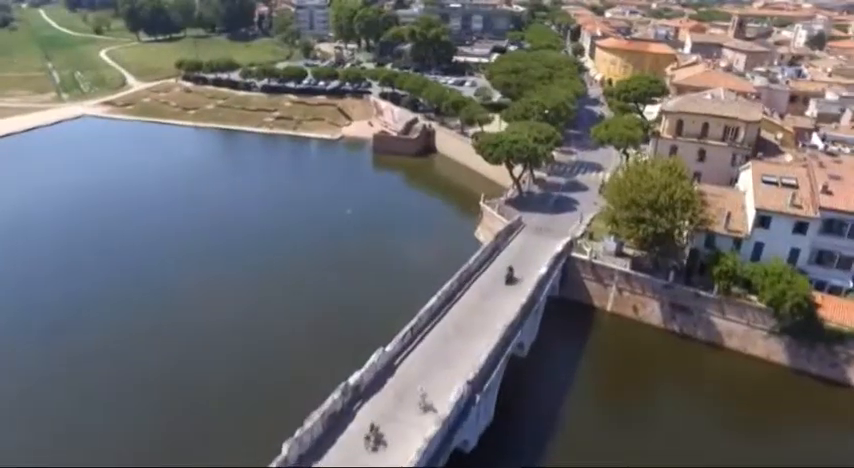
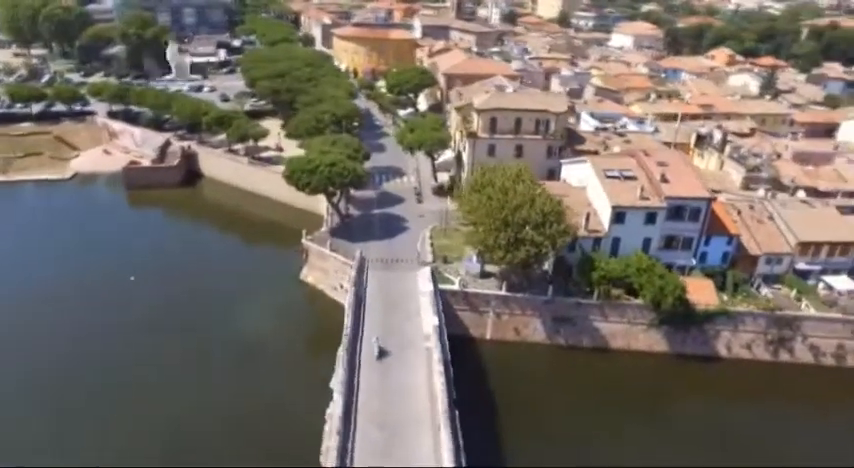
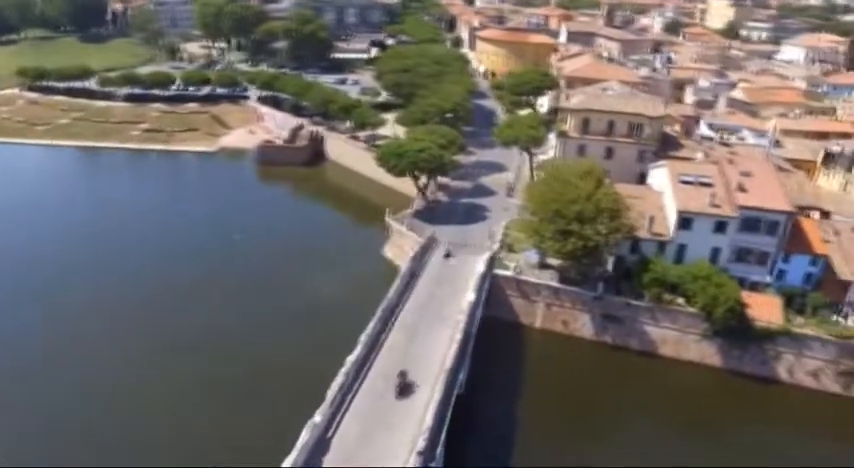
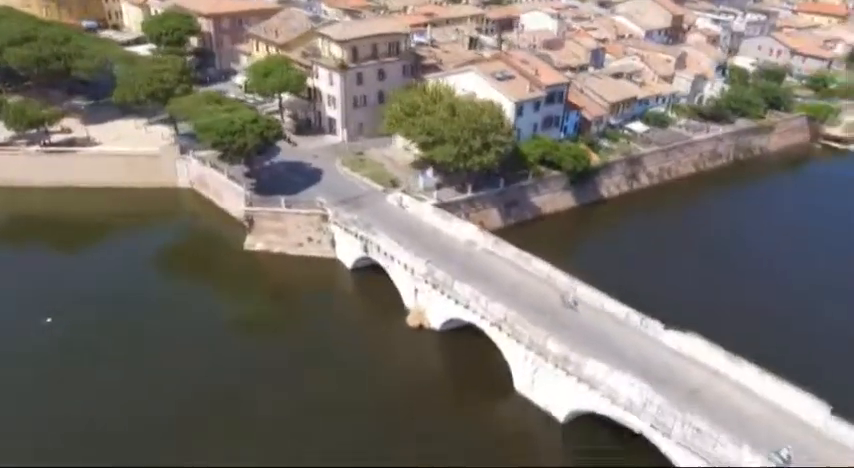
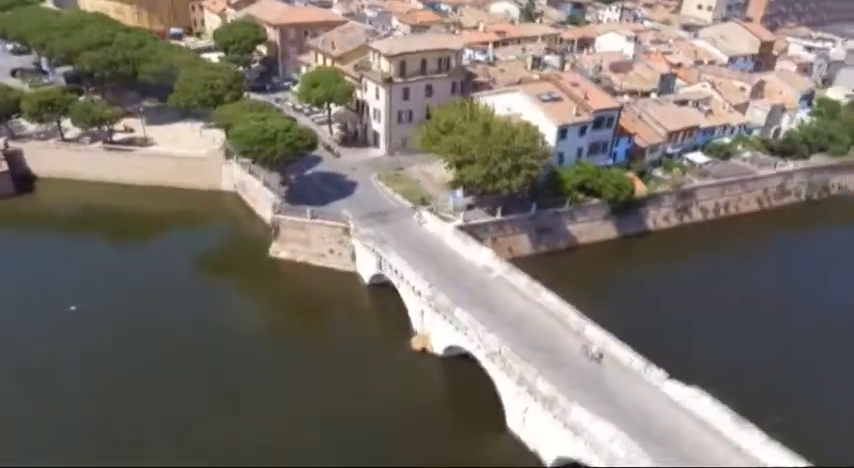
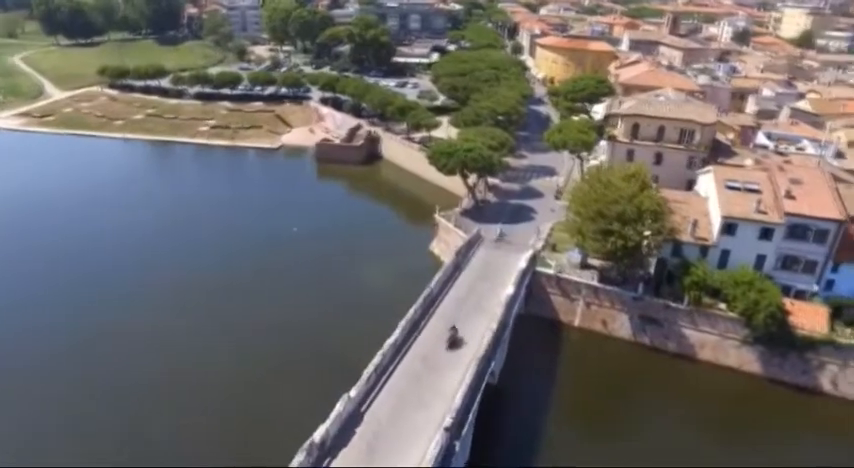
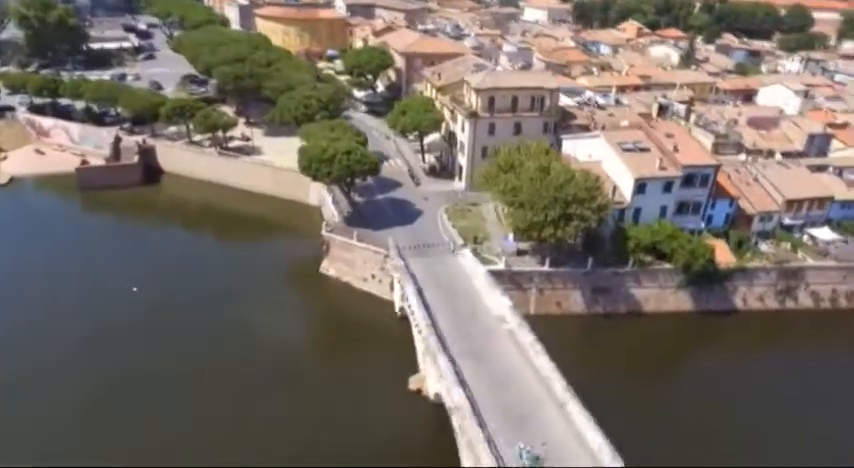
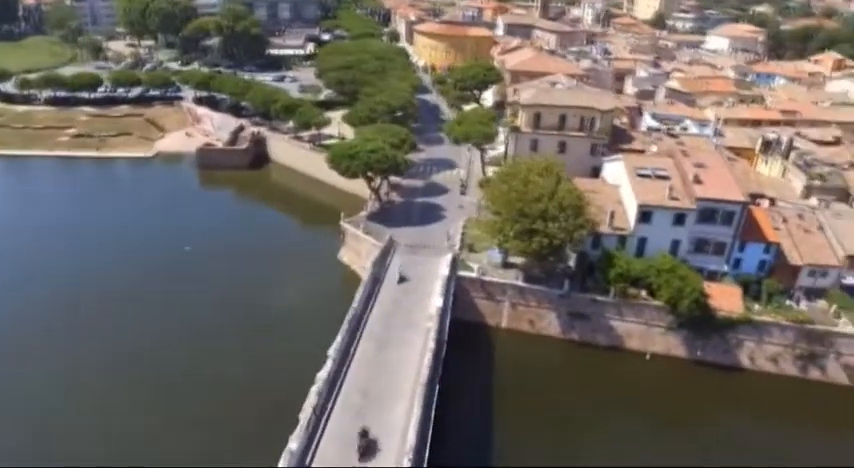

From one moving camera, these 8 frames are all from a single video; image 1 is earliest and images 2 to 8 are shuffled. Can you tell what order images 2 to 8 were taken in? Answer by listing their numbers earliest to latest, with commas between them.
6, 3, 8, 2, 7, 5, 4
